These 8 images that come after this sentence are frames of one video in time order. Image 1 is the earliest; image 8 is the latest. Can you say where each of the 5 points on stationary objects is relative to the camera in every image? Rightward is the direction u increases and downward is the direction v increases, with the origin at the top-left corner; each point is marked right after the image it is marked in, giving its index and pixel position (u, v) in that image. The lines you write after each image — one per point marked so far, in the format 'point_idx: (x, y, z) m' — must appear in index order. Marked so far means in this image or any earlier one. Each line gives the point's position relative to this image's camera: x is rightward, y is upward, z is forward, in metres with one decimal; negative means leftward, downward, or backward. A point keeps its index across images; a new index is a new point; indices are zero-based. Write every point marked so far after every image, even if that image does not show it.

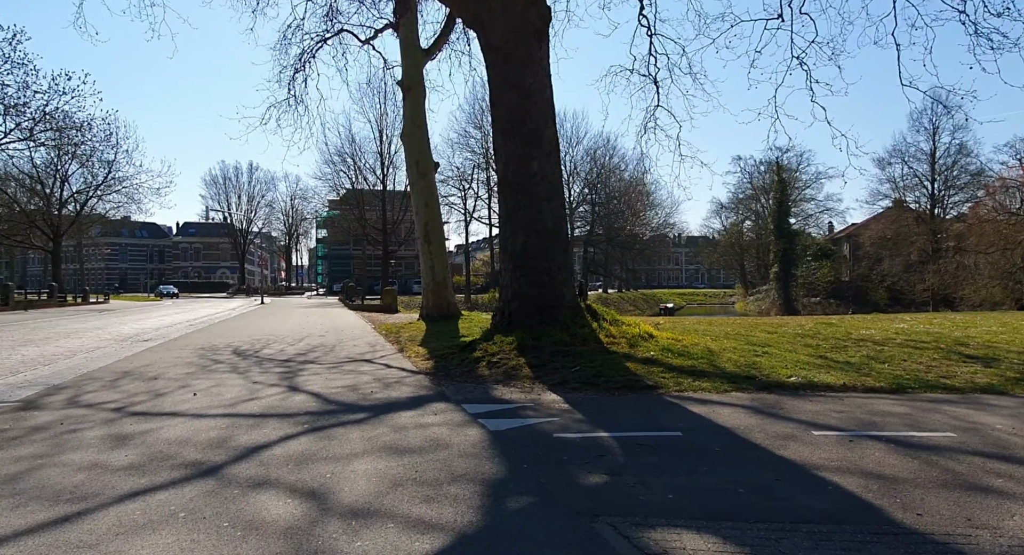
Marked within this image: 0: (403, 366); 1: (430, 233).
0: (-1.7, -1.4, +9.4) m
1: (-2.5, +1.4, +18.7) m
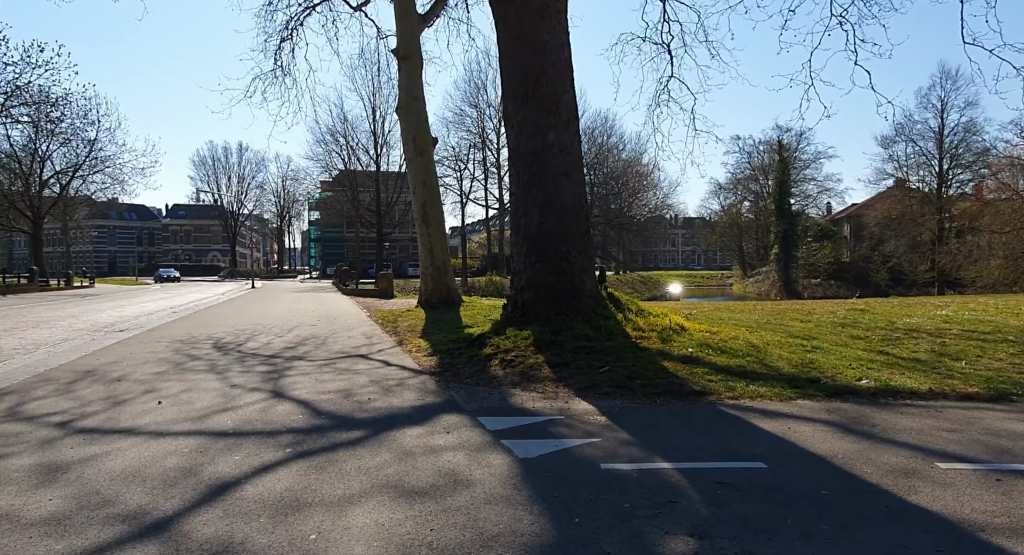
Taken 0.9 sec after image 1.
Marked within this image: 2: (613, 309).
0: (-1.5, -1.2, +8.4) m
1: (-2.4, +1.9, +17.5) m
2: (+1.5, -0.4, +8.8) m
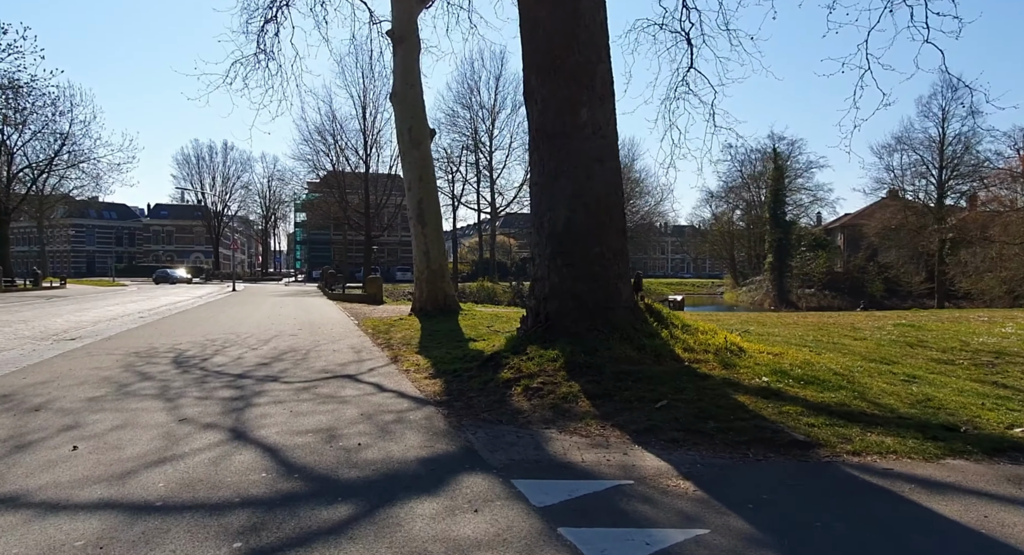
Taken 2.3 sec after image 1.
0: (-1.2, -1.3, +6.8) m
1: (-2.3, +1.8, +15.9) m
2: (+1.7, -0.5, +7.3) m
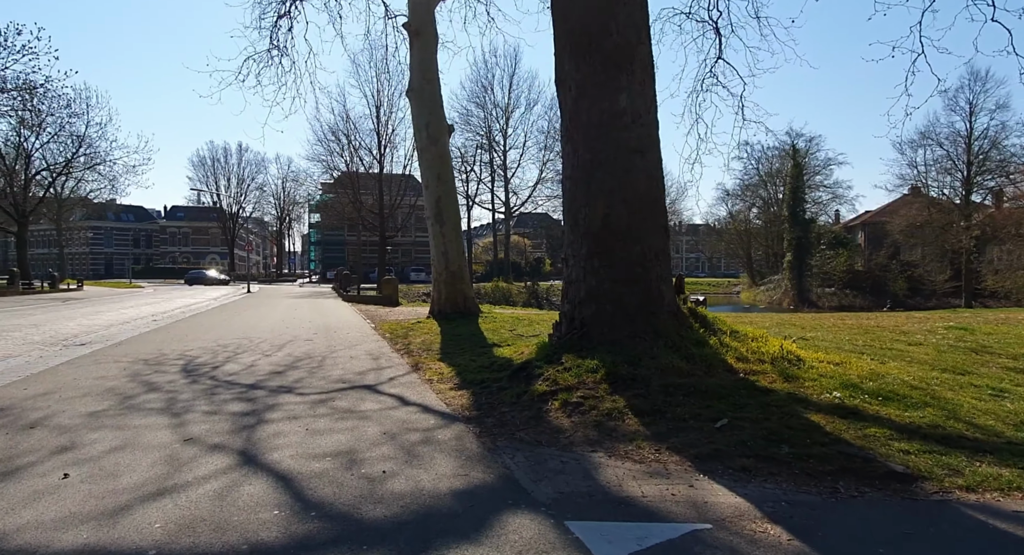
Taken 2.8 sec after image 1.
0: (-0.9, -1.3, +6.3) m
1: (-1.8, +1.7, +15.4) m
2: (+2.1, -0.6, +6.7) m
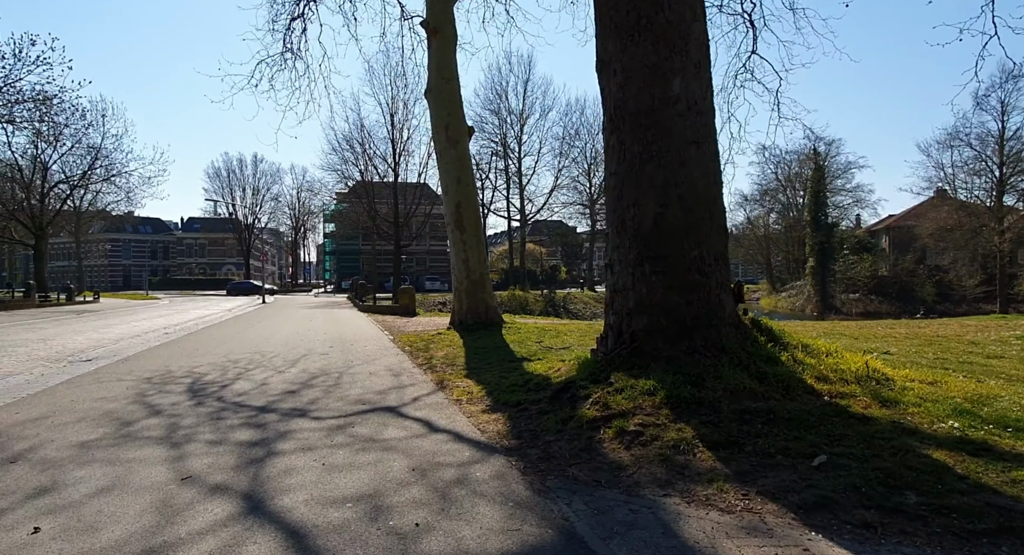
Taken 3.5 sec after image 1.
0: (-0.5, -1.4, +5.5) m
1: (-1.2, +1.5, +14.7) m
2: (+2.5, -0.6, +5.9) m
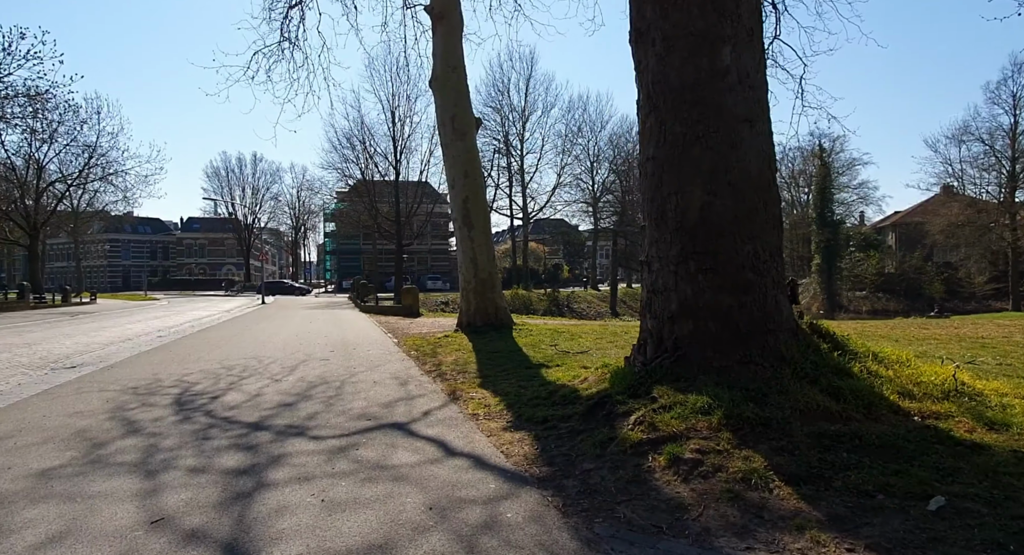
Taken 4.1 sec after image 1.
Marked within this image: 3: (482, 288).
0: (-0.3, -1.4, +4.8) m
1: (-1.0, +1.5, +14.0) m
2: (+2.7, -0.6, +5.2) m
3: (-0.7, -0.2, +14.2) m
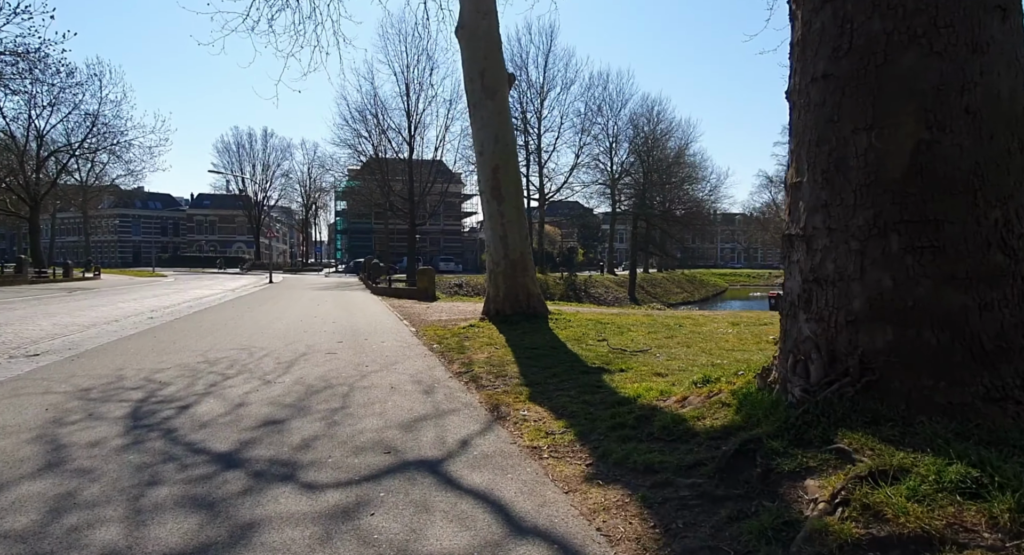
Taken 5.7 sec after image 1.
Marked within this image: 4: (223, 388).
0: (+0.3, -1.3, +3.0) m
1: (-0.2, +1.9, +12.1) m
2: (+3.2, -0.6, +3.3) m
3: (0.0, +0.2, +12.4) m
4: (-3.2, -1.2, +6.6) m
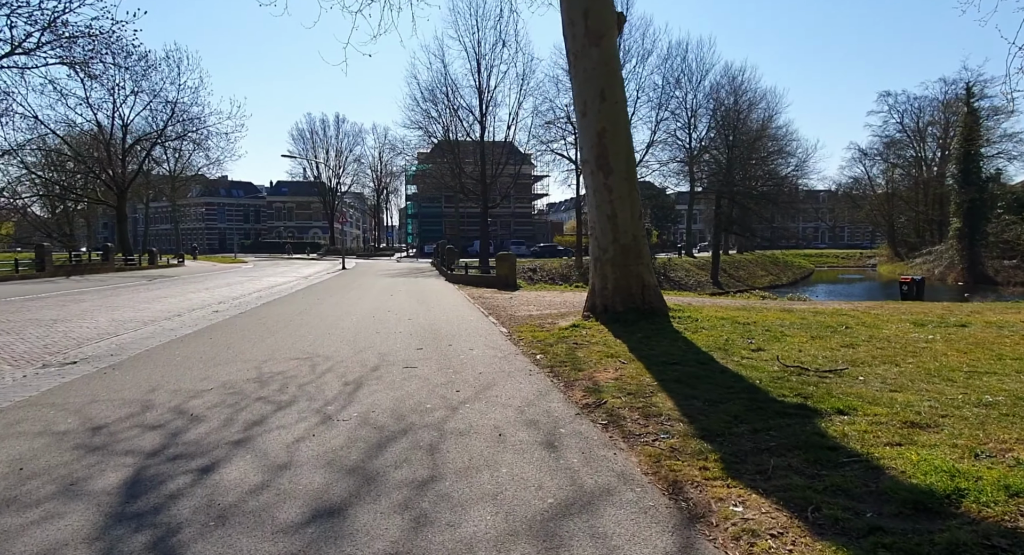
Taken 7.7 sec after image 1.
0: (+1.1, -1.4, +0.7) m
1: (+1.6, +2.1, +9.8) m
2: (+4.1, -0.6, +0.7) m
3: (+1.8, +0.3, +10.1) m
4: (-2.0, -1.2, +4.8) m
